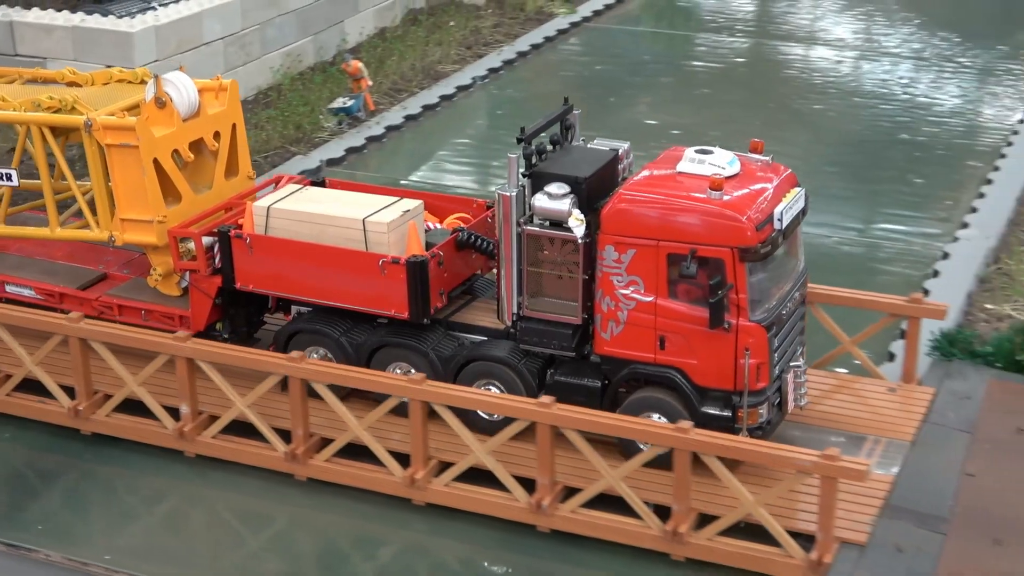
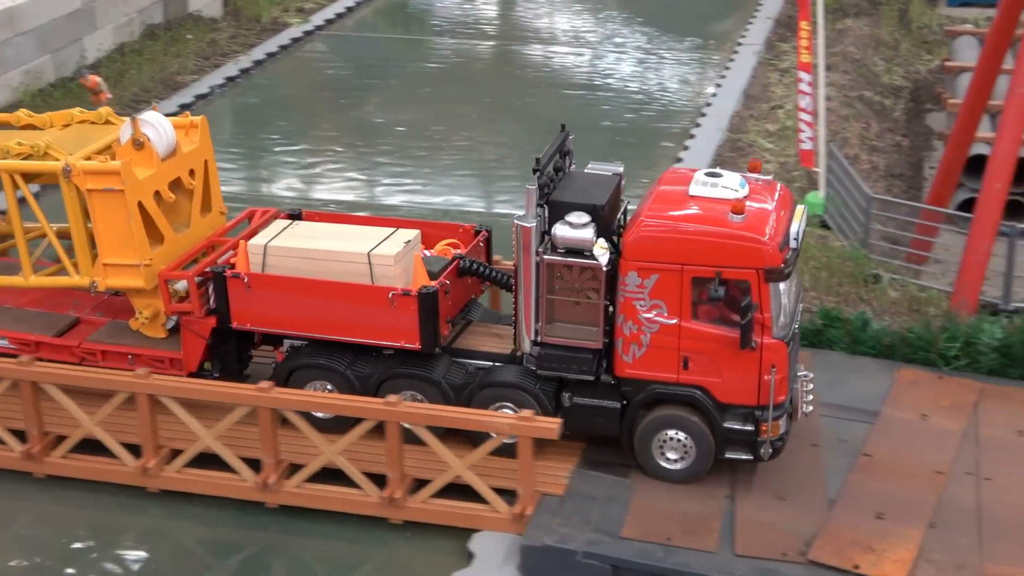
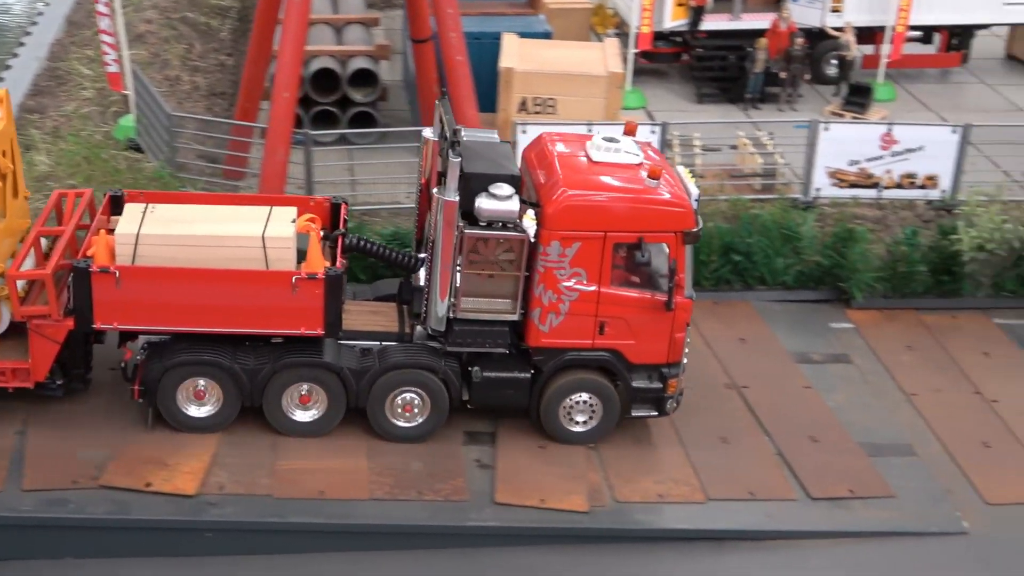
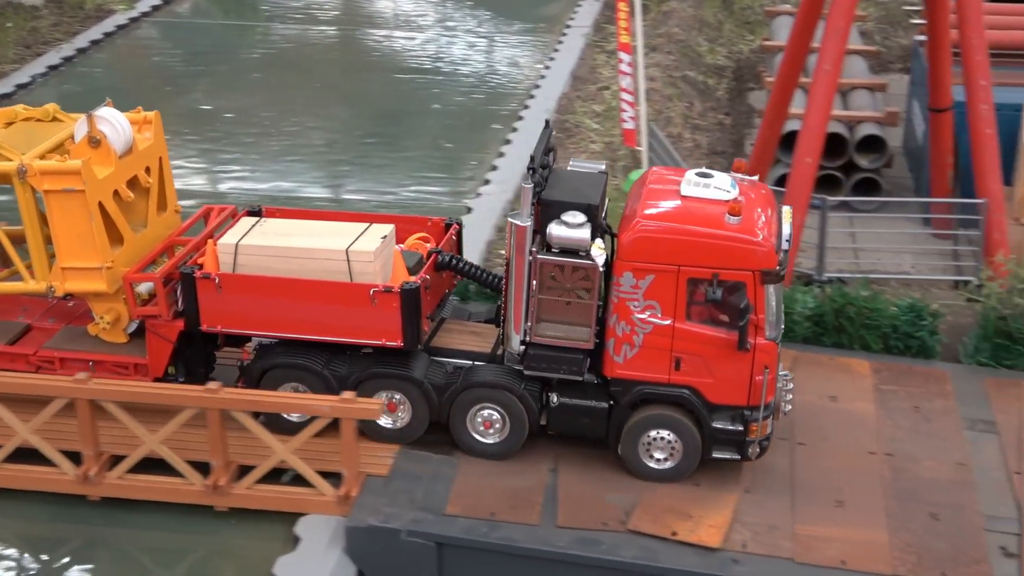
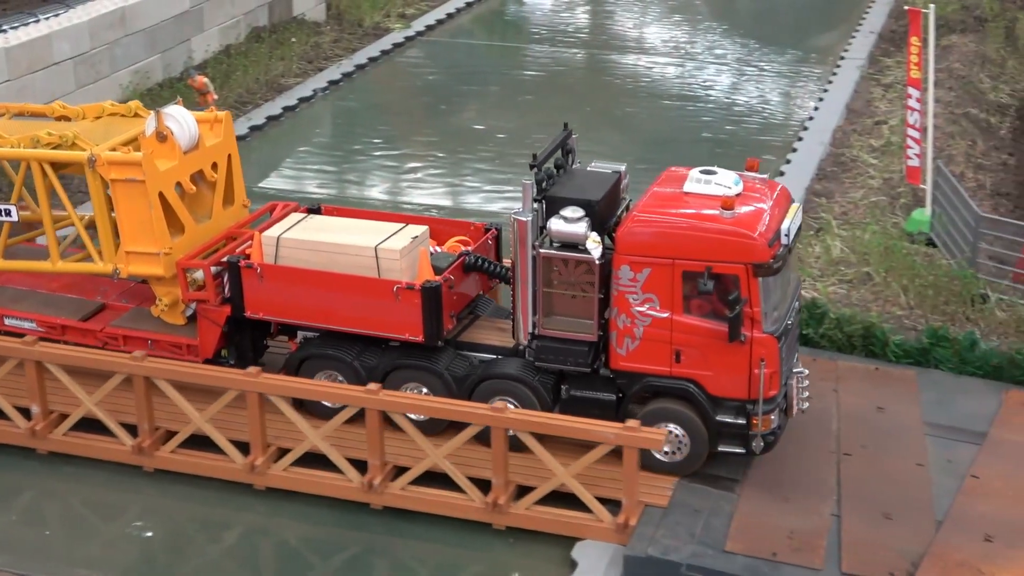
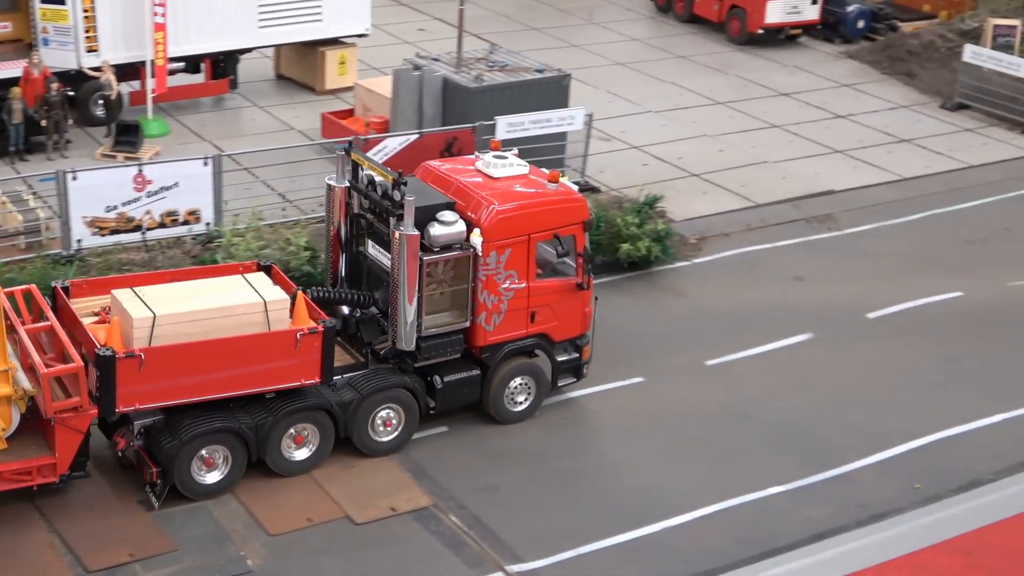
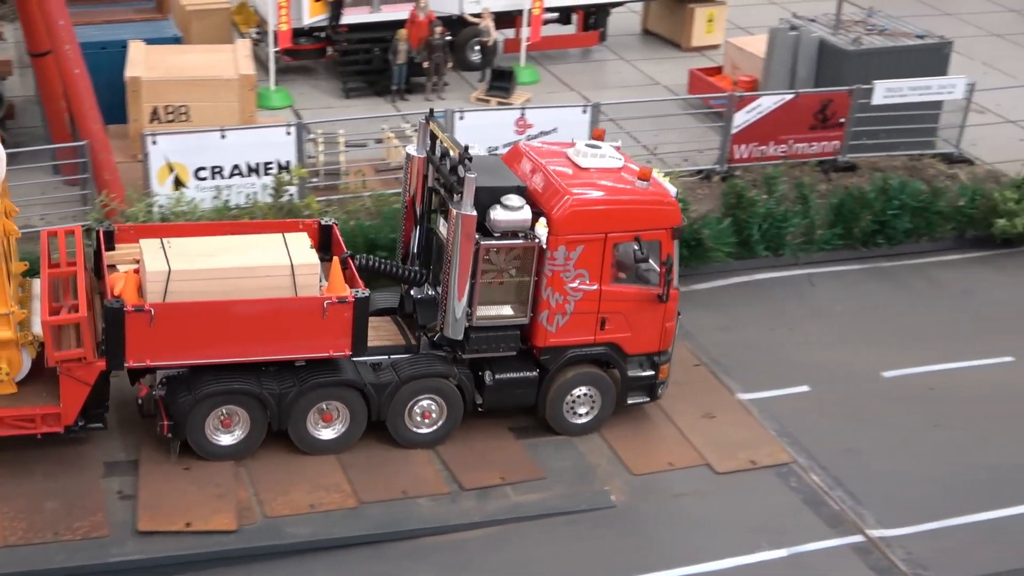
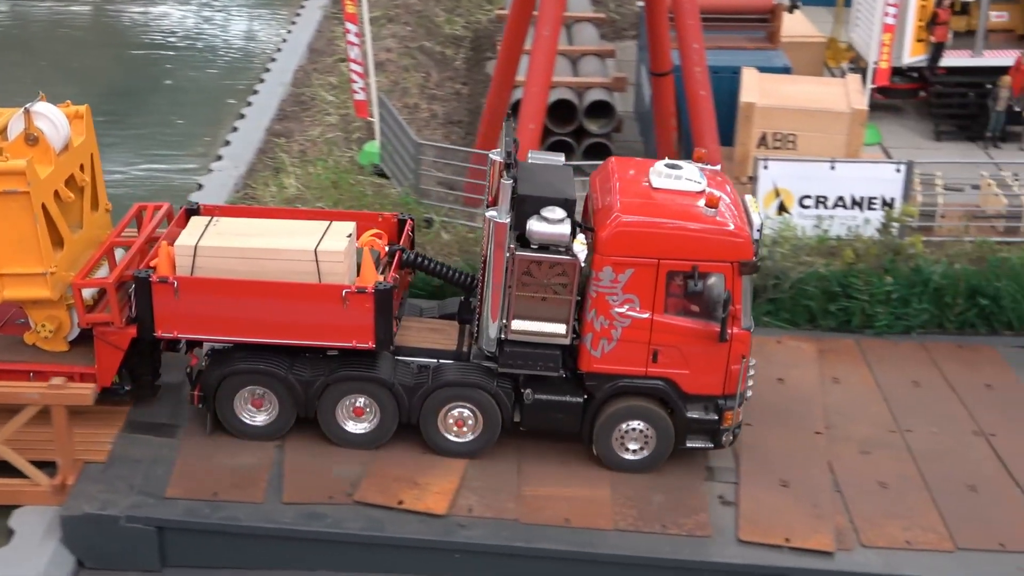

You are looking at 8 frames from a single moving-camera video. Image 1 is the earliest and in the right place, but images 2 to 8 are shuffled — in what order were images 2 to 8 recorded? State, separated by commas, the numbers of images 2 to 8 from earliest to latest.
5, 2, 4, 8, 3, 7, 6
